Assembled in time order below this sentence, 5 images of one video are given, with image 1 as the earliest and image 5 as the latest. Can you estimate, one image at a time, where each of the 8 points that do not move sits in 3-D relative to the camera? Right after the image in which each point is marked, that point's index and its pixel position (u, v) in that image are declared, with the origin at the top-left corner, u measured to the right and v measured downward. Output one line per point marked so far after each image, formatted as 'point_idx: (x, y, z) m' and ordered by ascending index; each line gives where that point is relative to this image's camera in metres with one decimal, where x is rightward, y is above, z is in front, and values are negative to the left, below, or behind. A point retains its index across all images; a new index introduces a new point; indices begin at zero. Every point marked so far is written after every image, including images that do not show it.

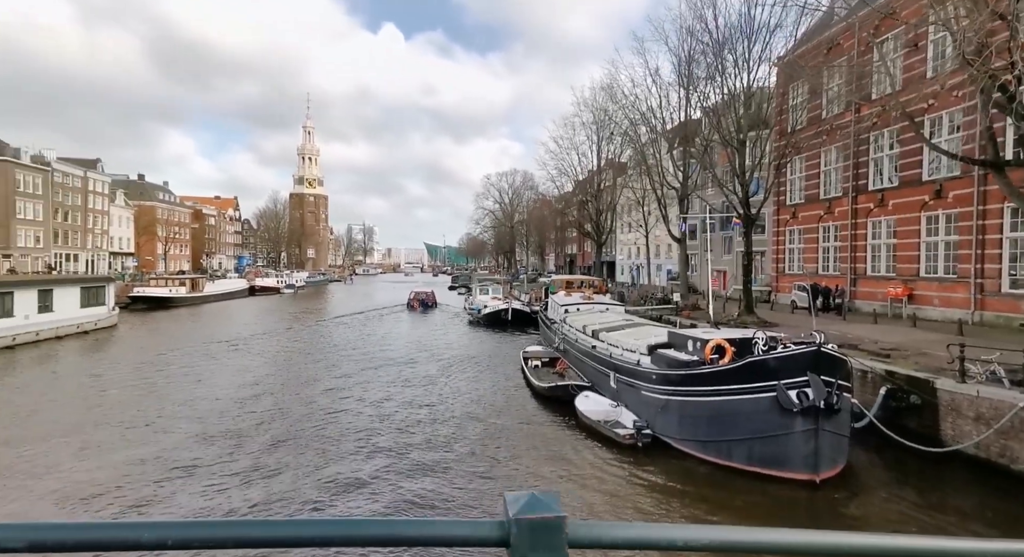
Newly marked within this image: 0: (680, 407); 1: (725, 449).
0: (+4.6, -3.5, +14.4) m
1: (+5.4, -4.4, +13.4) m
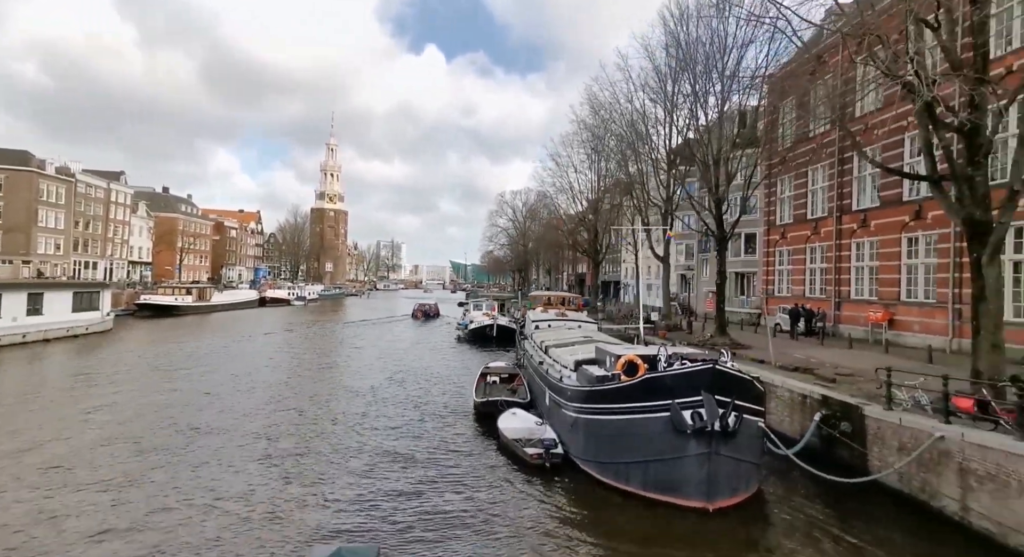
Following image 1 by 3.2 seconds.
0: (+2.0, -3.9, +13.8) m
1: (+2.7, -4.7, +12.7) m
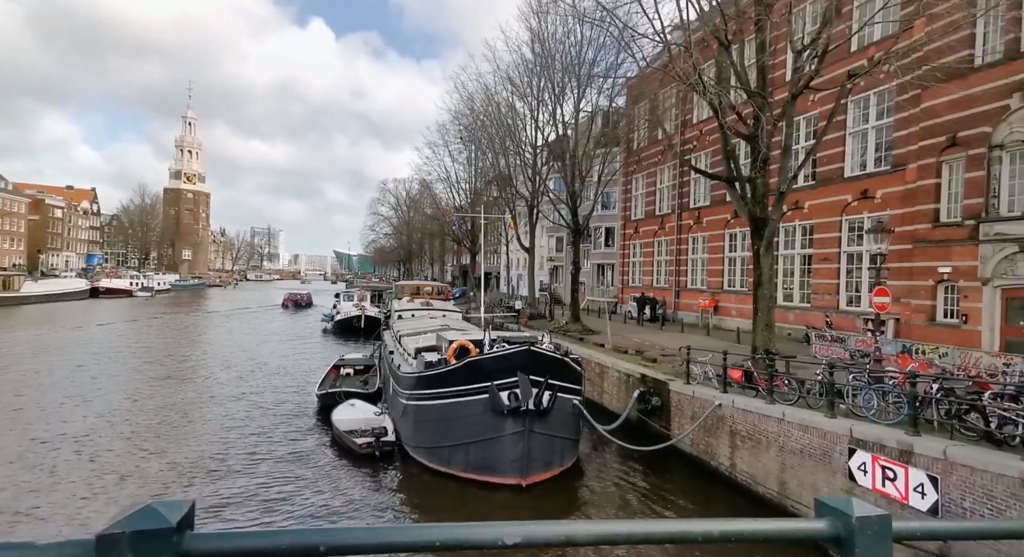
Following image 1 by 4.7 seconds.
0: (-2.5, -3.5, +13.9) m
1: (-1.6, -4.4, +12.9) m
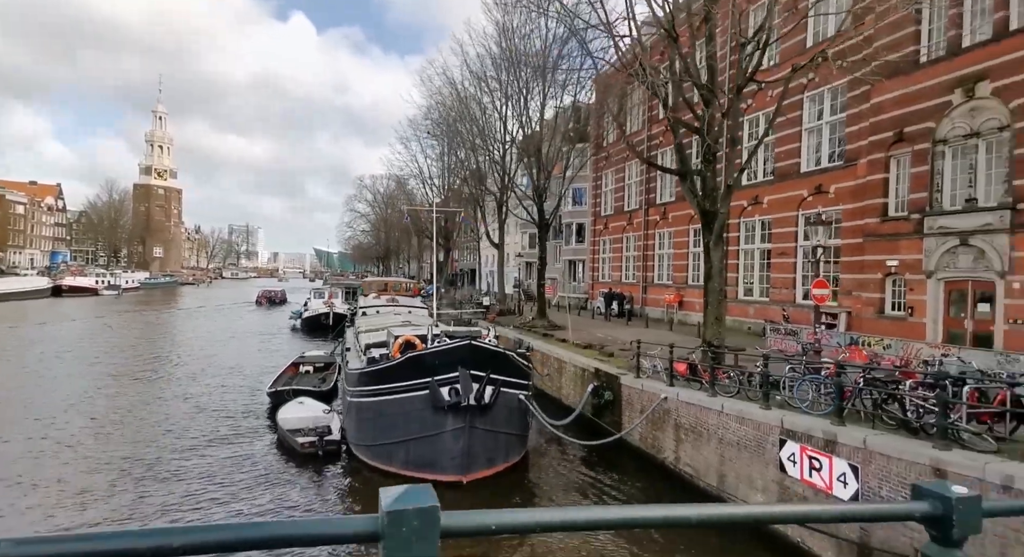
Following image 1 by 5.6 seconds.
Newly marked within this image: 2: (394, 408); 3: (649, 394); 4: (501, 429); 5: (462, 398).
0: (-3.9, -3.4, +13.6) m
1: (-2.9, -4.2, +12.7) m
2: (-2.7, -3.1, +12.4) m
3: (+3.5, -2.9, +13.3) m
4: (-0.2, -3.6, +12.4) m
5: (-1.1, -2.7, +11.8) m
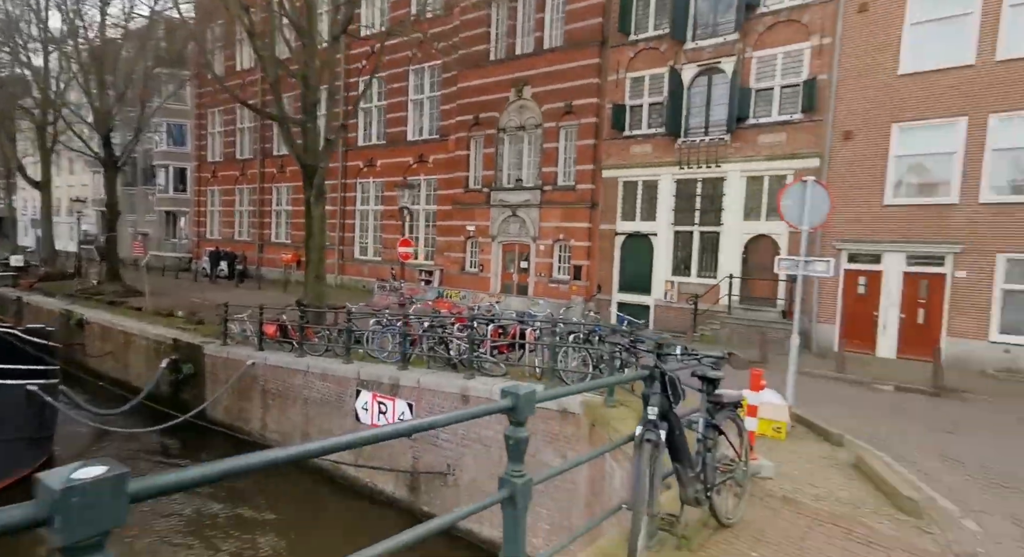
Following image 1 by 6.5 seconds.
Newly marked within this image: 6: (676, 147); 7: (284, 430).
0: (-12.3, -2.5, +7.9) m
1: (-11.0, -3.4, +7.8) m
2: (-10.7, -2.3, +7.7) m
3: (-6.3, -1.9, +12.2) m
4: (-8.7, -2.7, +9.3) m
5: (-9.0, -1.9, +8.2) m
6: (+5.0, +4.0, +15.7) m
7: (-4.7, -3.2, +11.0) m
